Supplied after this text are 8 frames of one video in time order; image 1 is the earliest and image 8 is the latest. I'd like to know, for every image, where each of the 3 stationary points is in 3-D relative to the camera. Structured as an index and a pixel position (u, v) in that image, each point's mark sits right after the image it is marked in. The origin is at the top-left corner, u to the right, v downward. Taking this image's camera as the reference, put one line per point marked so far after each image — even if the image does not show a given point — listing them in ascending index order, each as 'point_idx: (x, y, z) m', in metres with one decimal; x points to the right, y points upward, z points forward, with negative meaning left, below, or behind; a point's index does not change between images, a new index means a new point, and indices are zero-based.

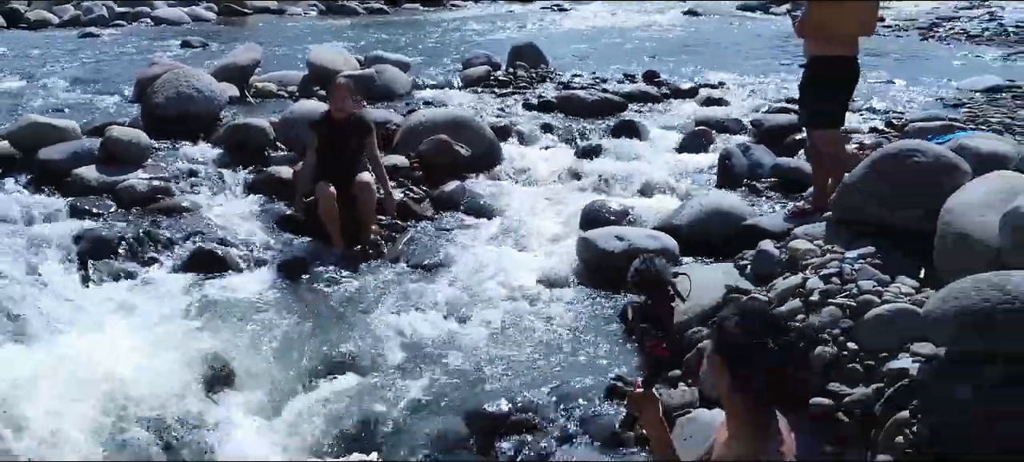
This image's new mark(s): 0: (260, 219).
0: (-1.3, +0.1, +5.1) m
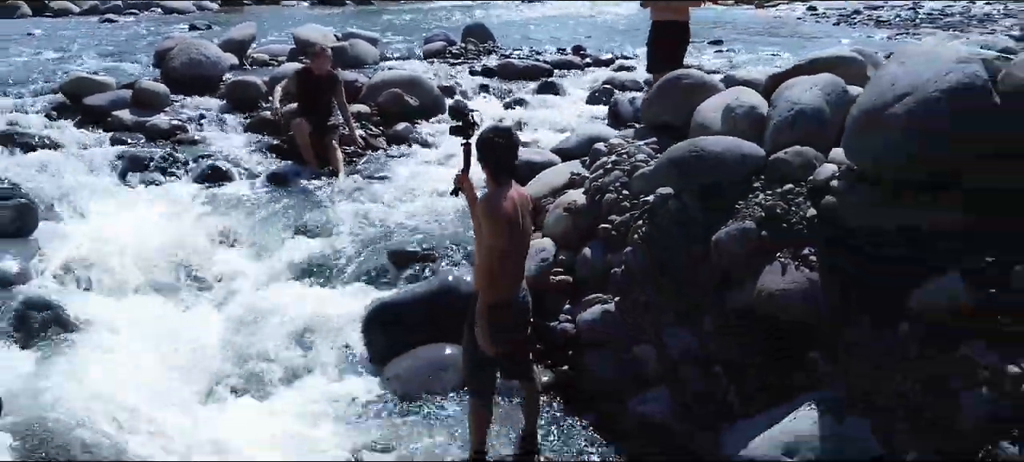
0: (-1.7, +0.6, +6.8) m
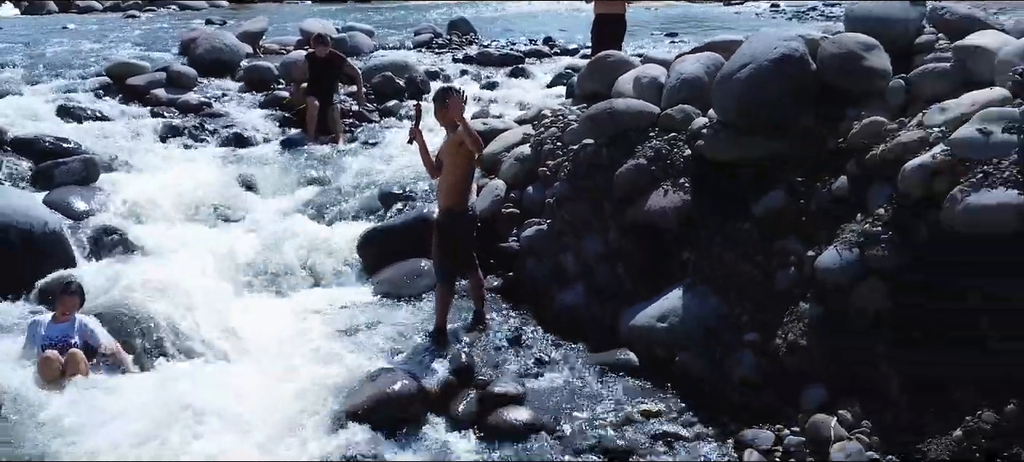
0: (-2.0, +0.9, +8.1) m
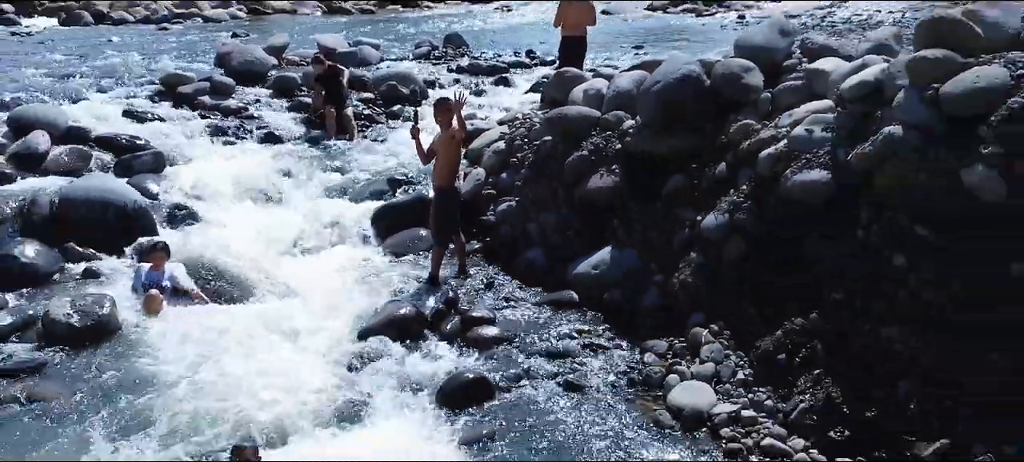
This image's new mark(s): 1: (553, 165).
0: (-2.1, +1.1, +9.9) m
1: (+0.3, +0.5, +7.2) m
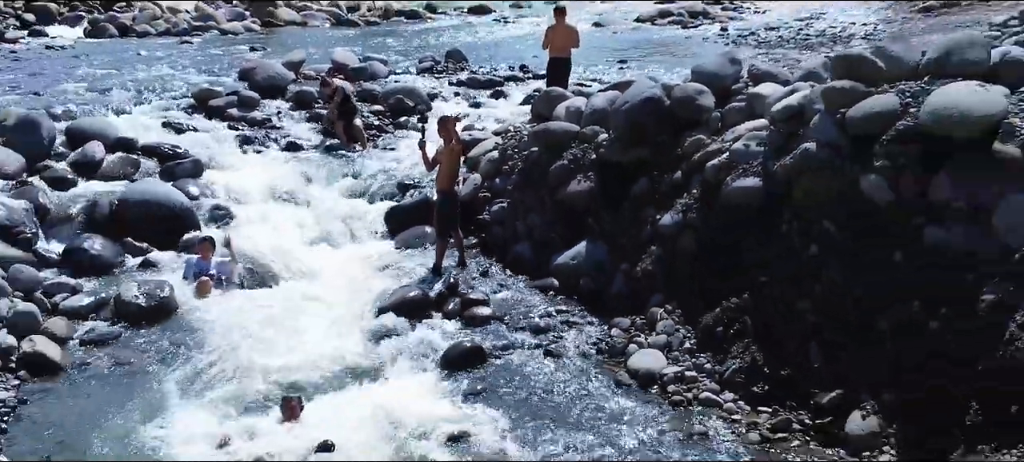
0: (-2.2, +1.1, +11.1) m
1: (+0.2, +0.5, +8.5) m
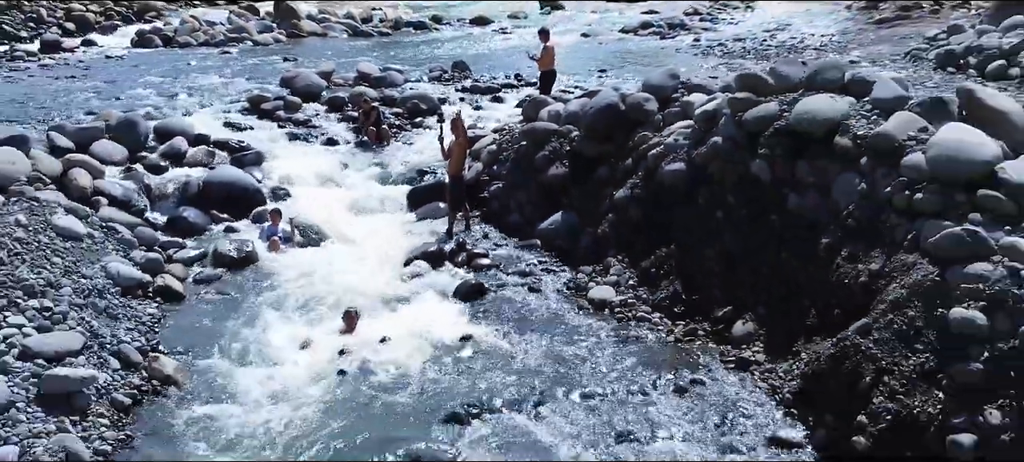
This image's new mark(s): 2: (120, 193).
0: (-2.3, +1.4, +13.7) m
1: (+0.2, +0.8, +11.1) m
2: (-4.2, +0.4, +10.7) m
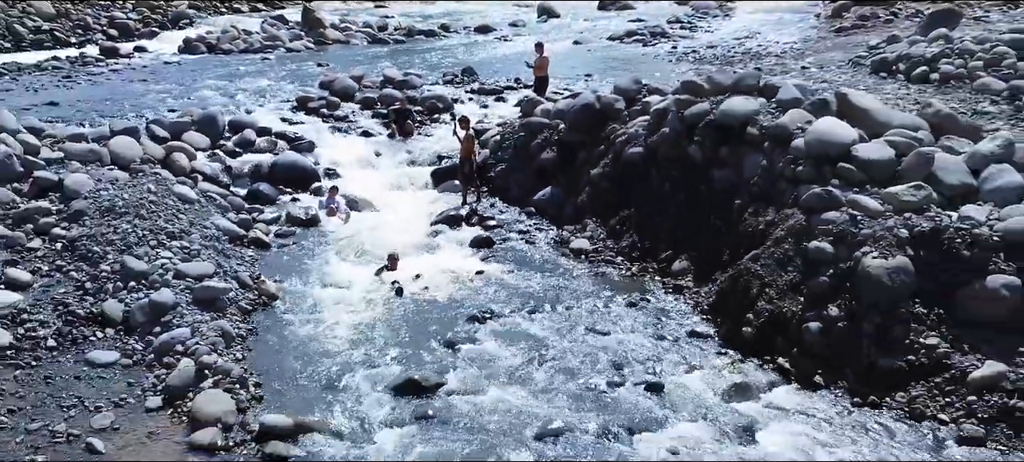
0: (-2.3, +1.8, +16.9) m
1: (+0.2, +1.2, +14.2) m
2: (-4.2, +0.8, +13.8) m
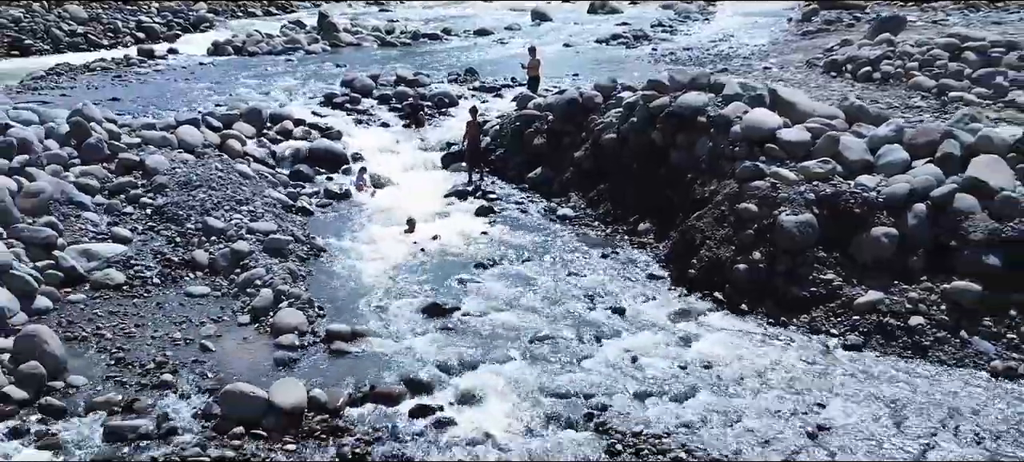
0: (-2.3, +2.3, +19.7) m
1: (+0.1, +1.7, +17.1) m
2: (-4.2, +1.3, +16.7) m
